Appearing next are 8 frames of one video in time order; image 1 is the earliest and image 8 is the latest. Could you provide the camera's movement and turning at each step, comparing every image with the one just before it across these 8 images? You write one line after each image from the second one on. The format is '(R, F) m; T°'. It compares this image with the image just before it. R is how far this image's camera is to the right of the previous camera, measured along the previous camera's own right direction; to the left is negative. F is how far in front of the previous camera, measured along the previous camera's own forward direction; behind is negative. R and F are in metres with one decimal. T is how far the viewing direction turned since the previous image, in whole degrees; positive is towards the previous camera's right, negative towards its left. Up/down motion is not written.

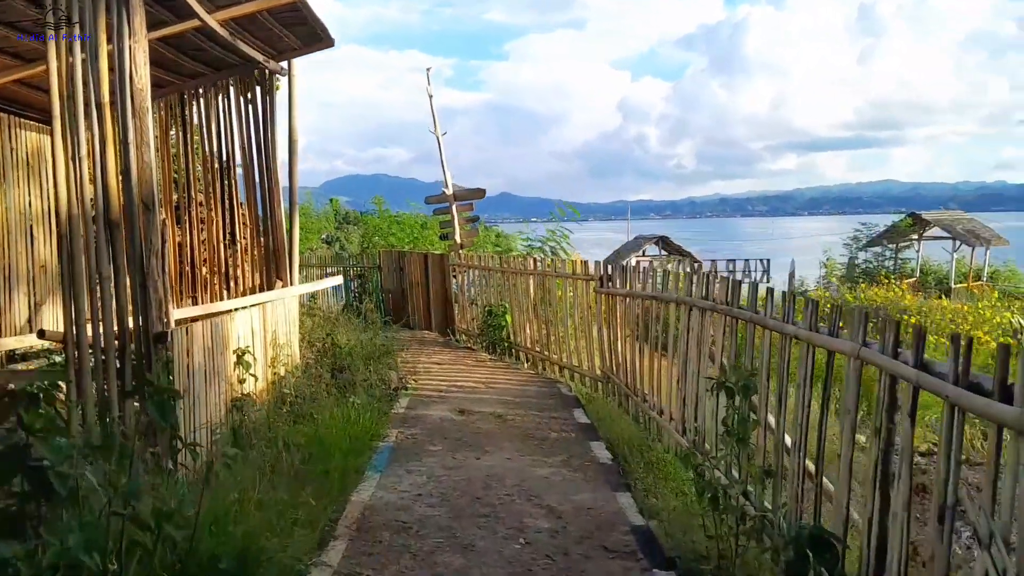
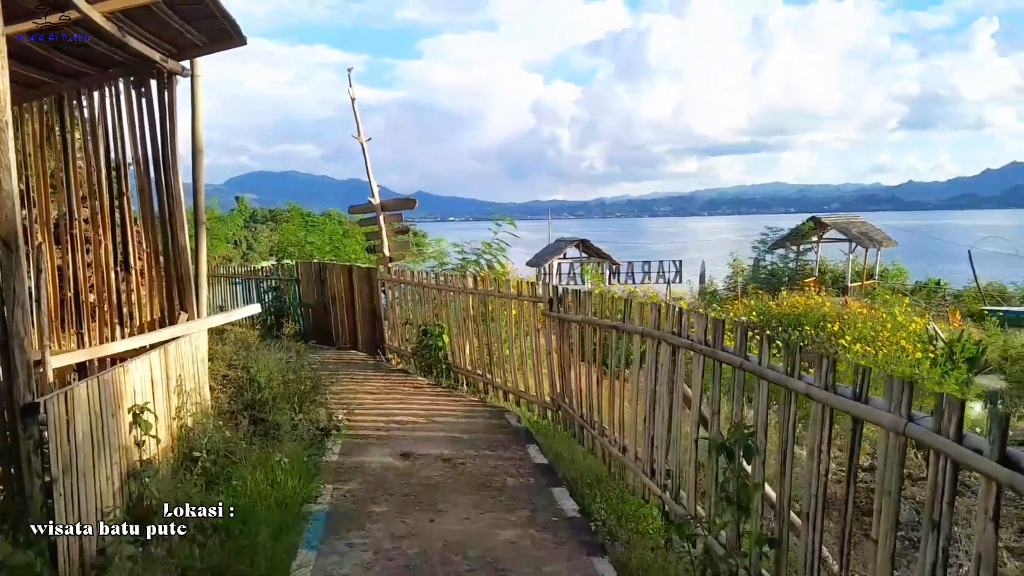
(-0.2, +0.6) m; +5°
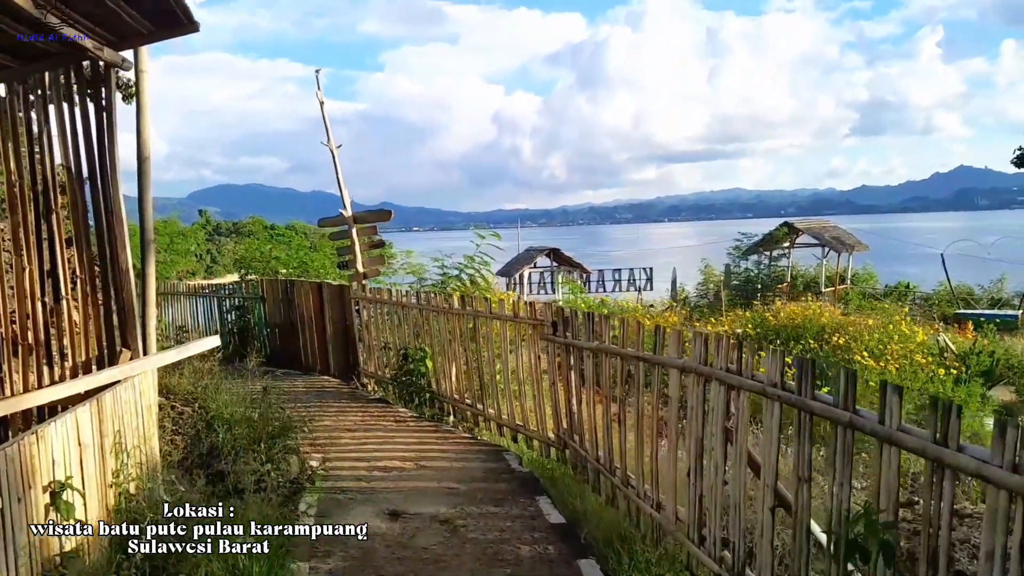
(-0.2, +0.7) m; +2°
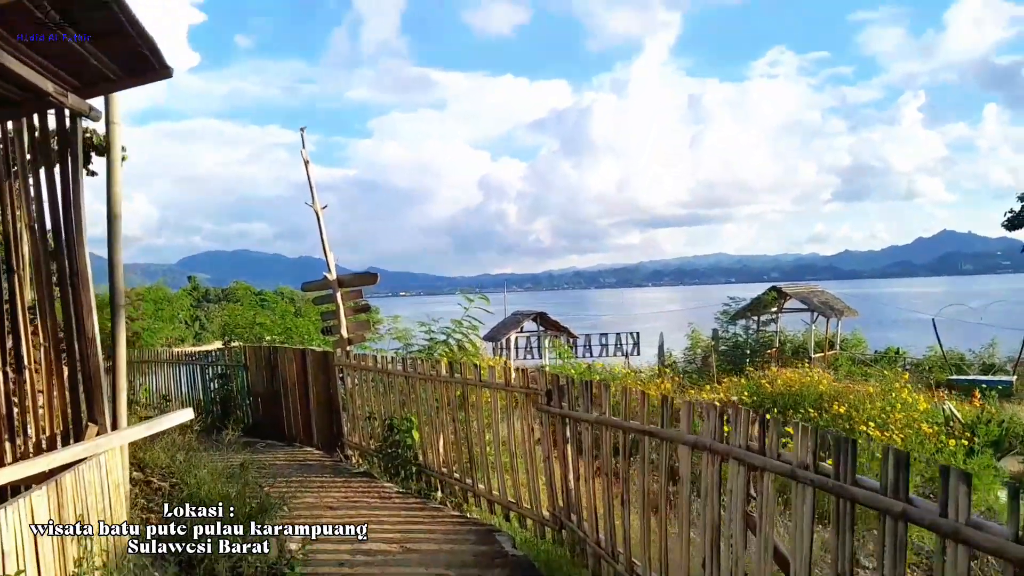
(0.0, +0.3) m; +1°
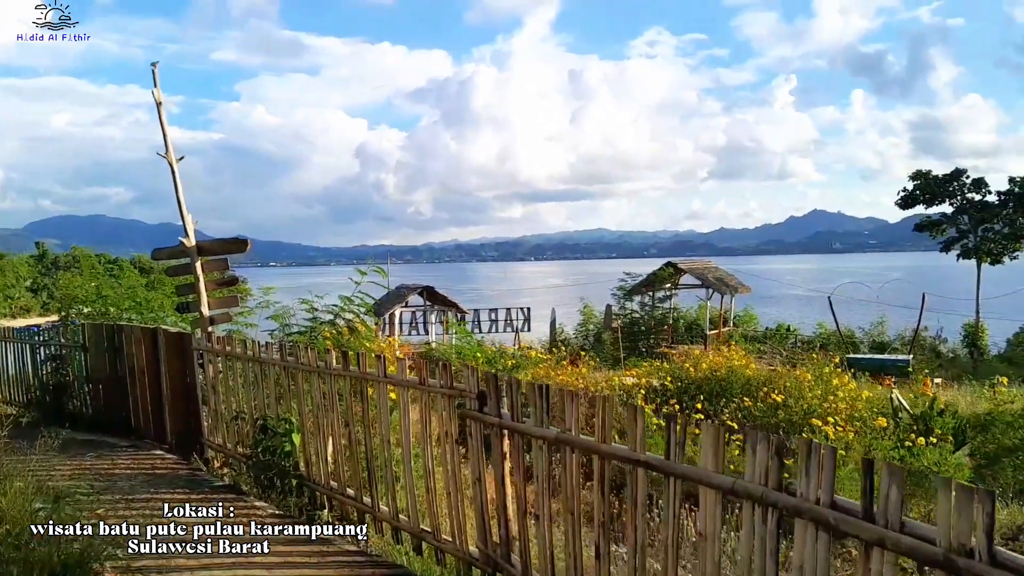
(-0.2, +1.3) m; +7°
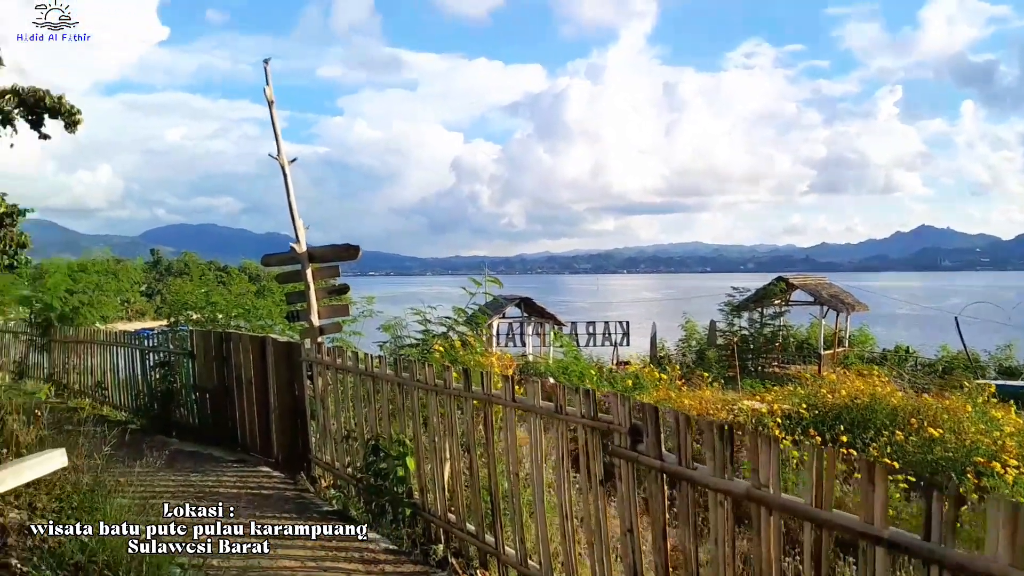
(-0.3, +0.6) m; -6°
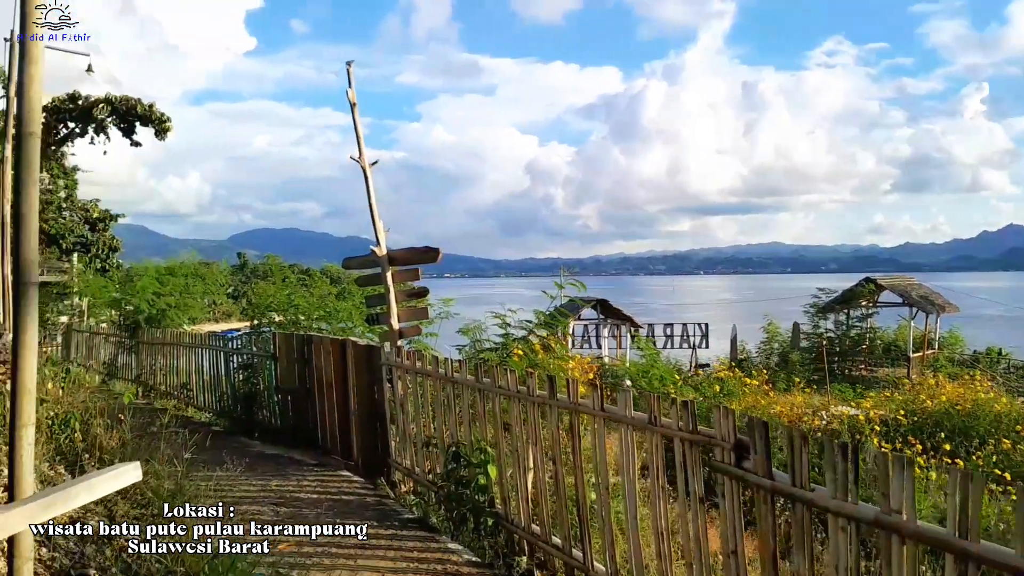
(-0.1, +0.2) m; -5°
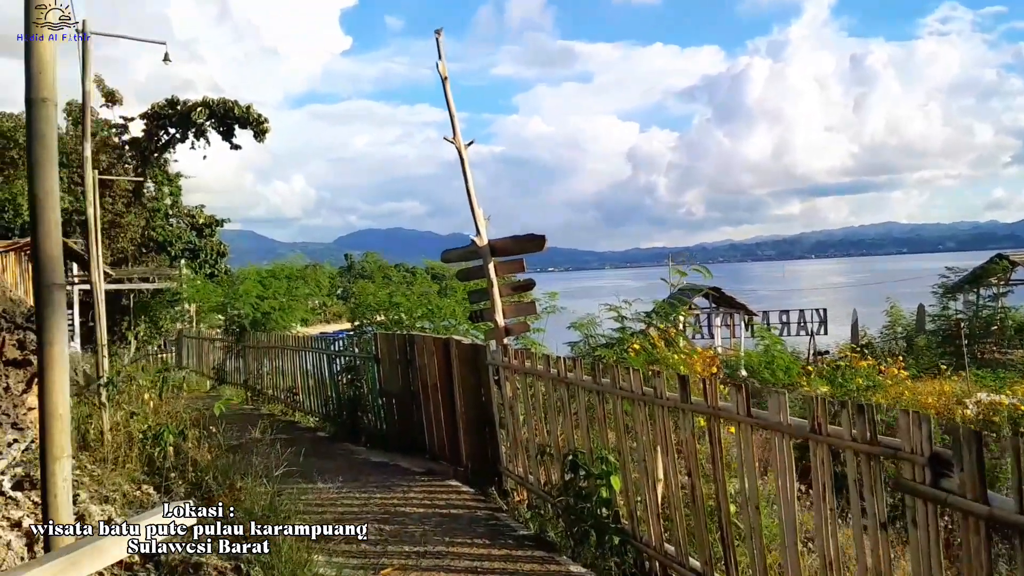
(-0.1, +0.5) m; -6°
